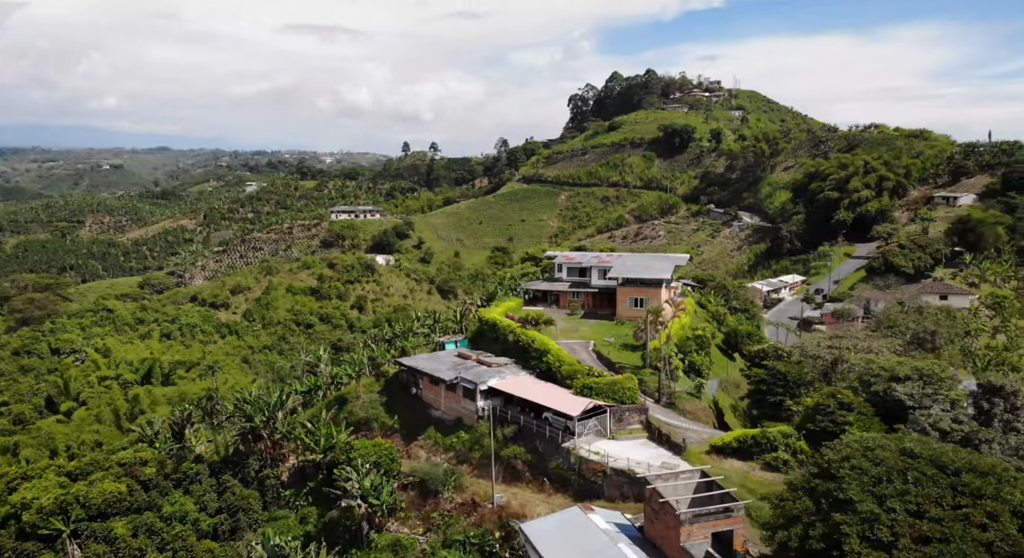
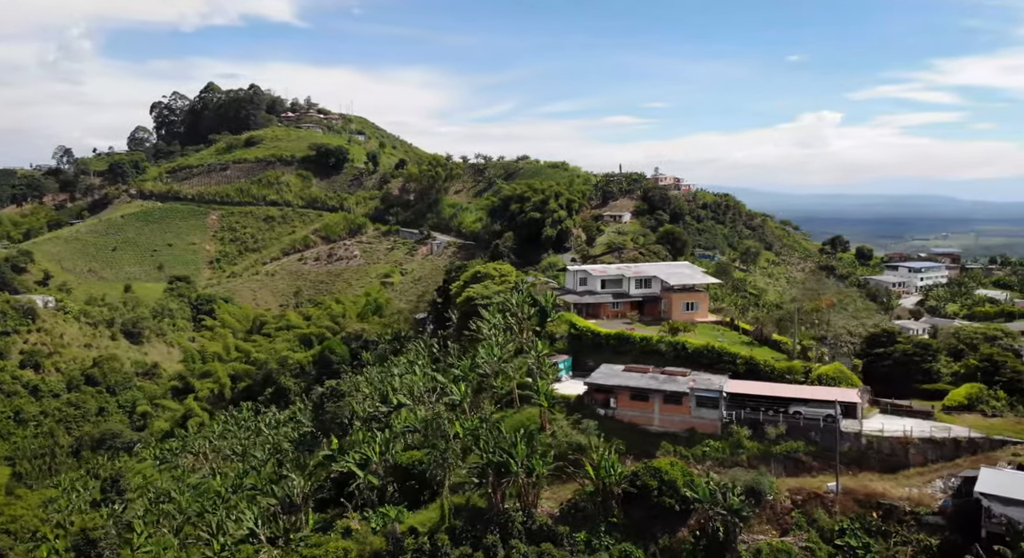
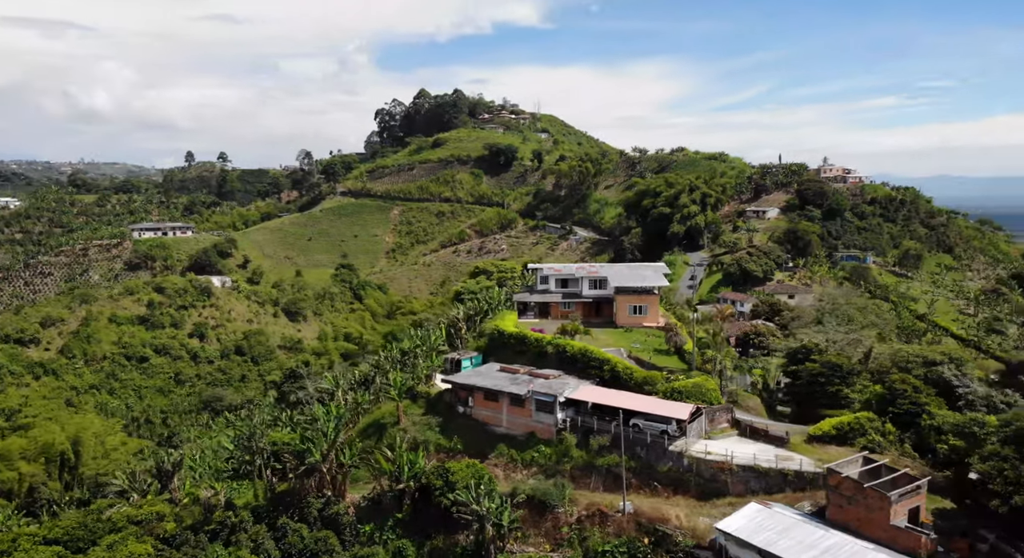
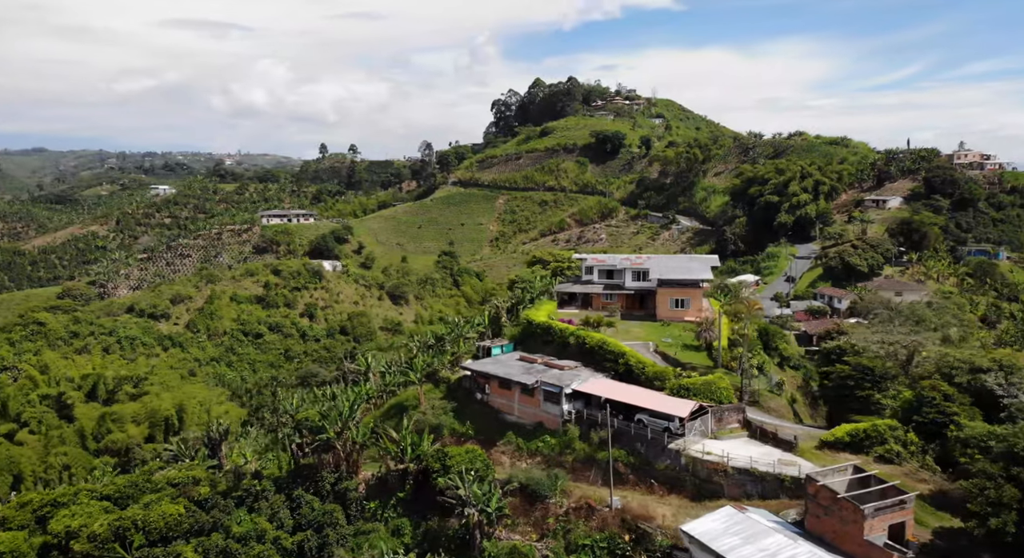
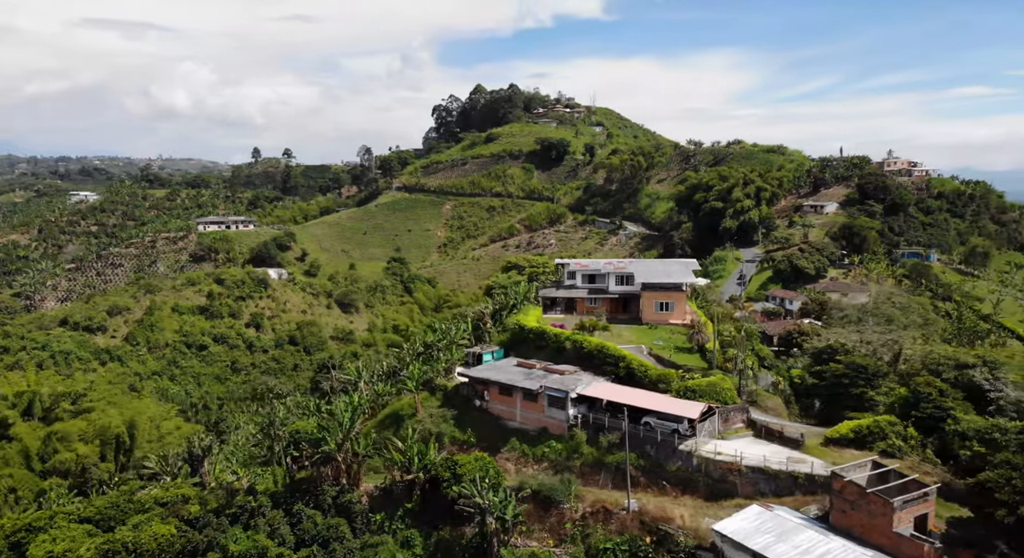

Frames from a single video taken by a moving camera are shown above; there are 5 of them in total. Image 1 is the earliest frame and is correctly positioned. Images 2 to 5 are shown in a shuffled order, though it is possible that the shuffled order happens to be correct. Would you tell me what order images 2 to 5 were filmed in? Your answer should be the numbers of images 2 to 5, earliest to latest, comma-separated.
4, 5, 3, 2
